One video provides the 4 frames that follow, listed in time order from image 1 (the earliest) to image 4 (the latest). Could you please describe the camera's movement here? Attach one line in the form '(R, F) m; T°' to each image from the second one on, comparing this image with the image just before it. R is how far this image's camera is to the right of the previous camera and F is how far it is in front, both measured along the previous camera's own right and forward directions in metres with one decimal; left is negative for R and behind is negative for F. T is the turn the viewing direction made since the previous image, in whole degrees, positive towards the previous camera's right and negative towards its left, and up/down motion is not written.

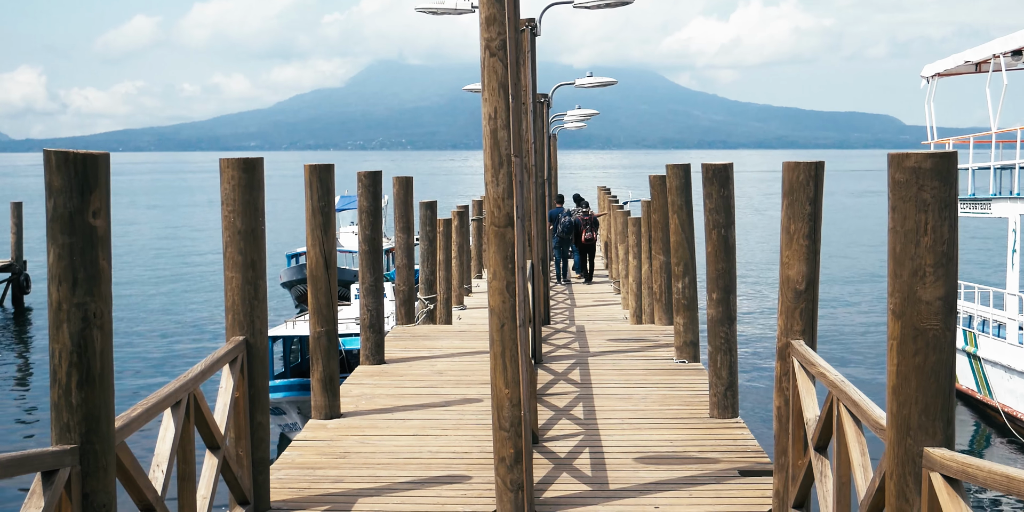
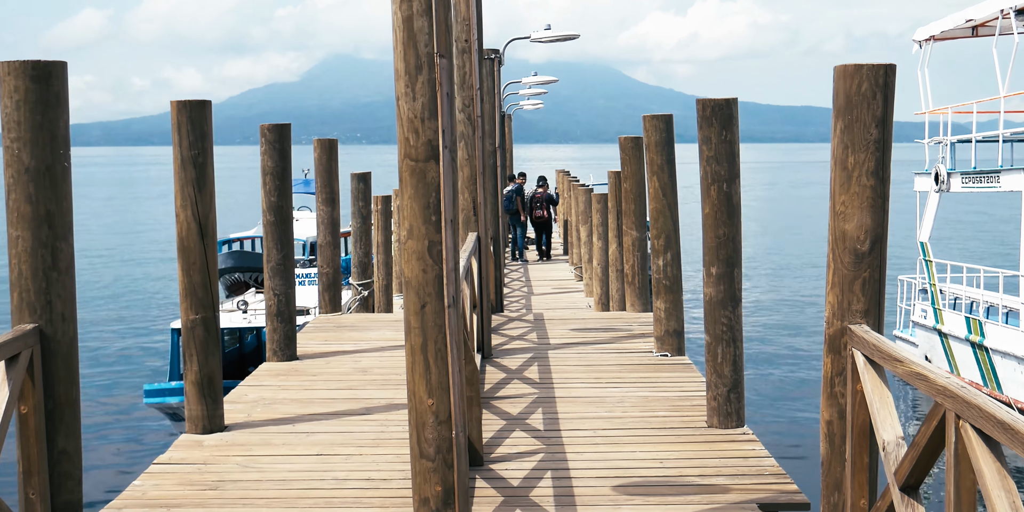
(+0.1, +1.8) m; +2°
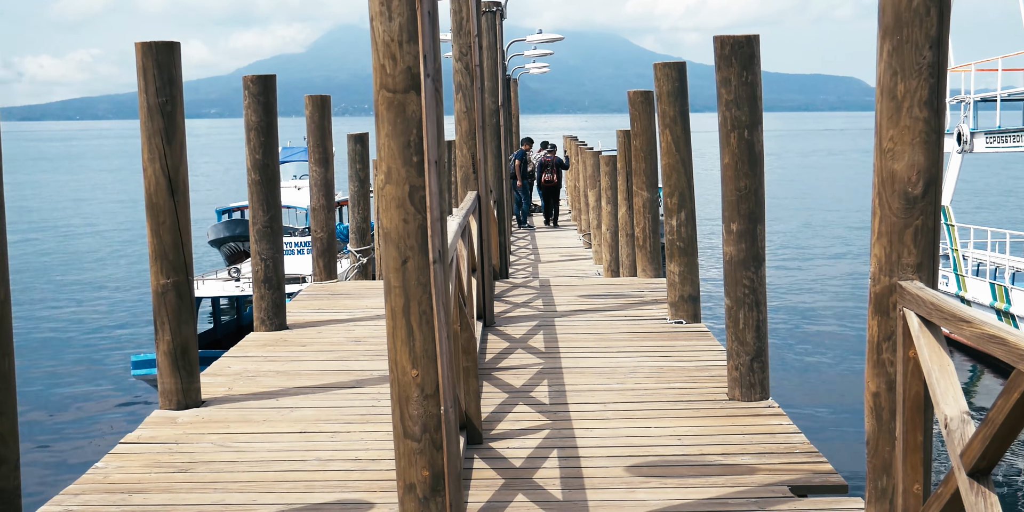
(0.0, +0.5) m; 0°
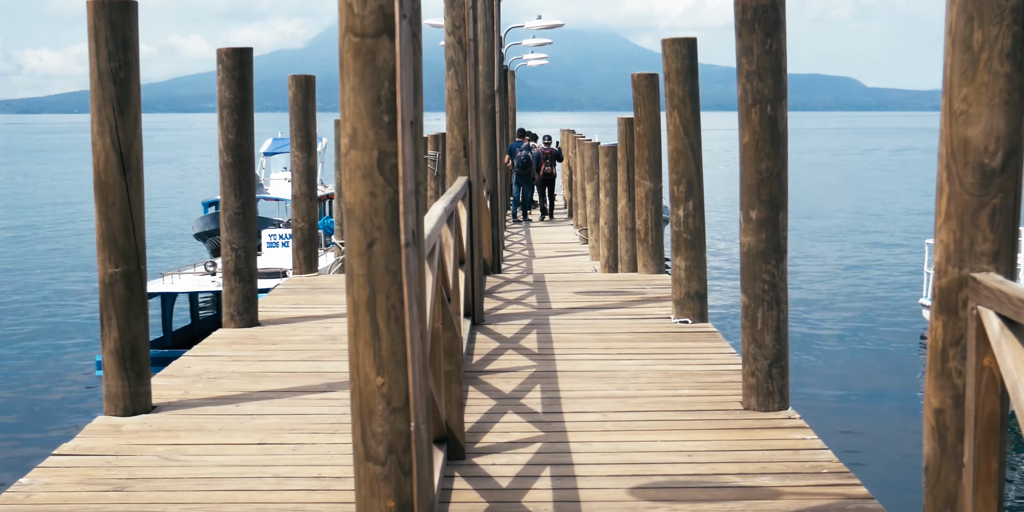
(0.0, +0.6) m; 0°
